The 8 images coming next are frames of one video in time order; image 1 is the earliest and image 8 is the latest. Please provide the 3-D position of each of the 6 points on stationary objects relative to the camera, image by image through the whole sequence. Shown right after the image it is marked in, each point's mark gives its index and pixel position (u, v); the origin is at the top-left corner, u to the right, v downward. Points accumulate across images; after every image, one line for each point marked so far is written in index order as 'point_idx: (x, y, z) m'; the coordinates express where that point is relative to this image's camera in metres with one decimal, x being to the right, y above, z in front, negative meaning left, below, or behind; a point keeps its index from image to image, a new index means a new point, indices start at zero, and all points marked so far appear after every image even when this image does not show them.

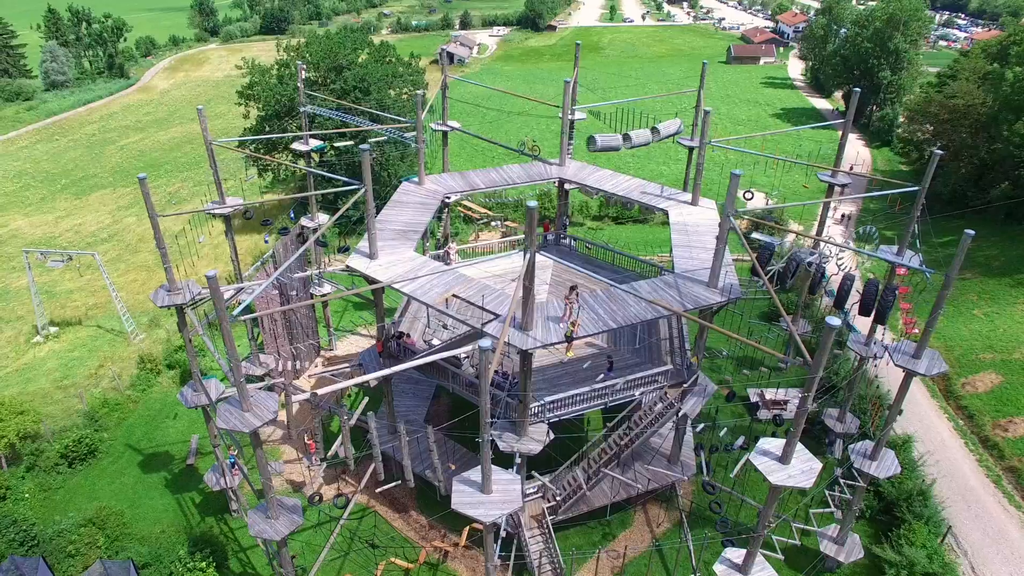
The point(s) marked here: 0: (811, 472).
0: (+5.4, -3.4, +13.4) m
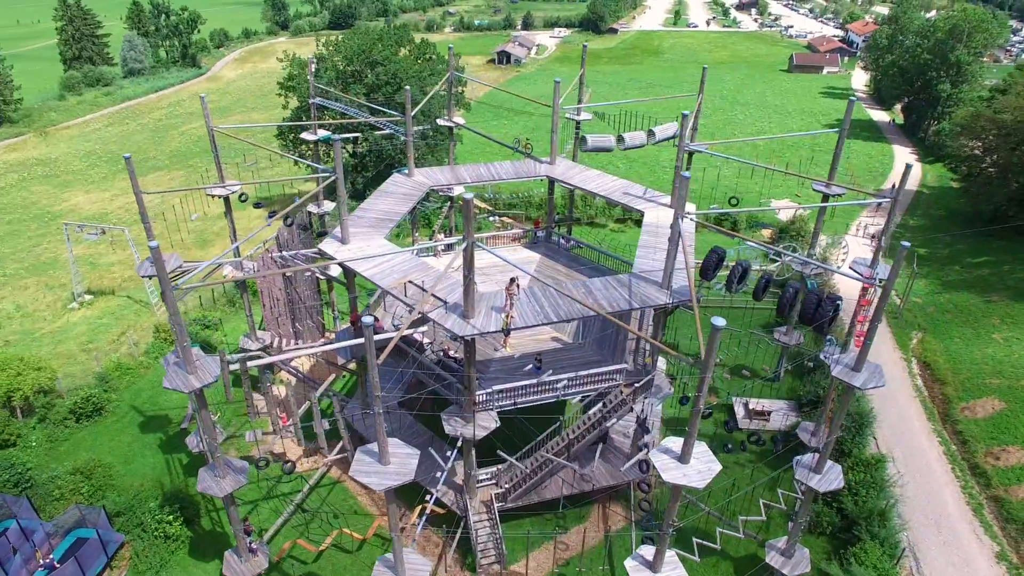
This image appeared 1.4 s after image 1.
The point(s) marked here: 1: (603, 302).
0: (+3.6, -3.4, +13.5) m
1: (+2.3, -0.3, +18.2) m
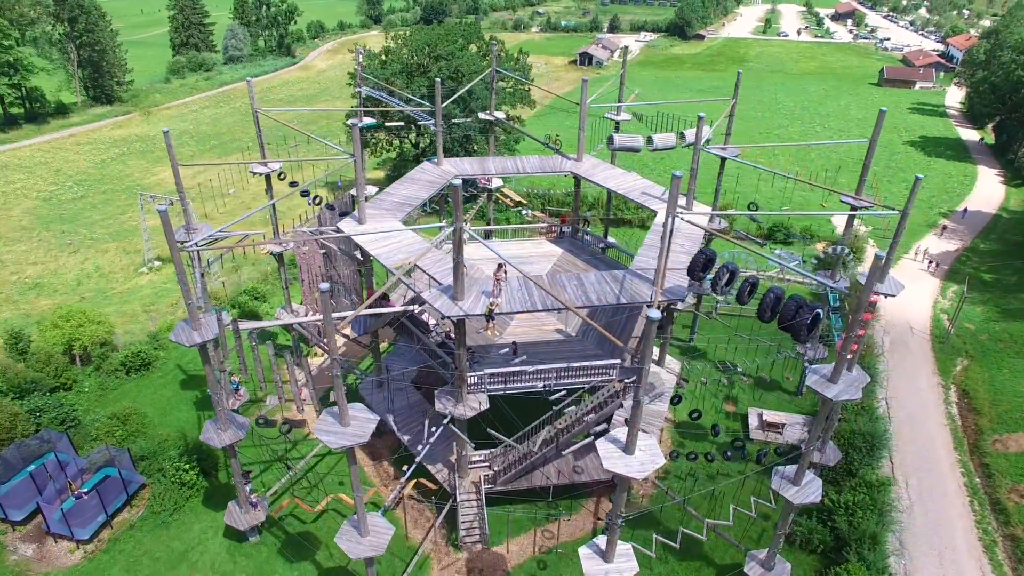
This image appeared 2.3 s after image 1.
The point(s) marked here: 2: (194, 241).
0: (+2.5, -3.3, +13.8) m
1: (+2.0, -0.2, +18.6) m
2: (-8.4, +1.2, +19.3) m
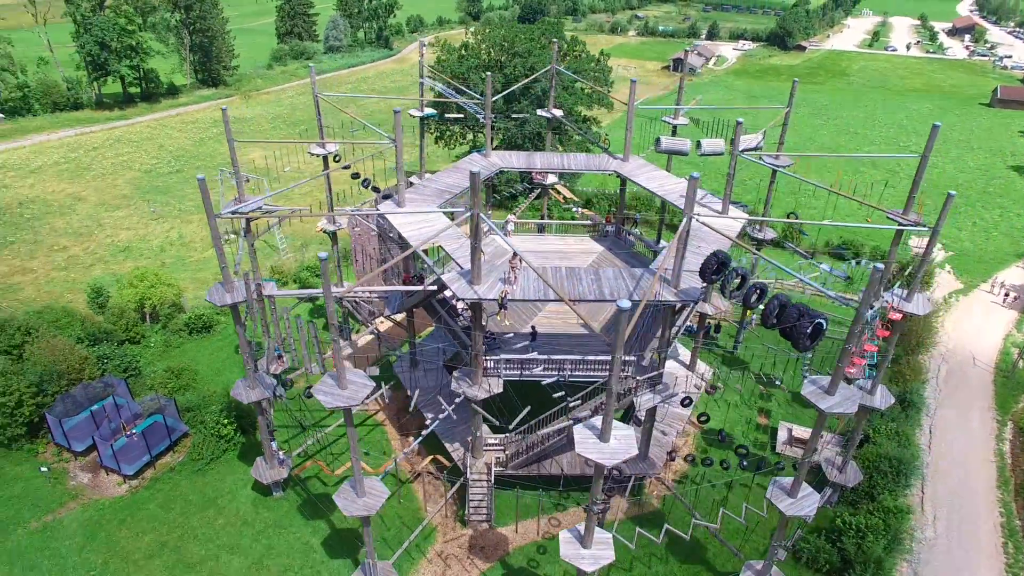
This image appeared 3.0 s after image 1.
0: (+2.1, -3.1, +14.1) m
1: (+2.4, 0.0, +18.9) m
2: (-7.8, +2.2, +20.9) m
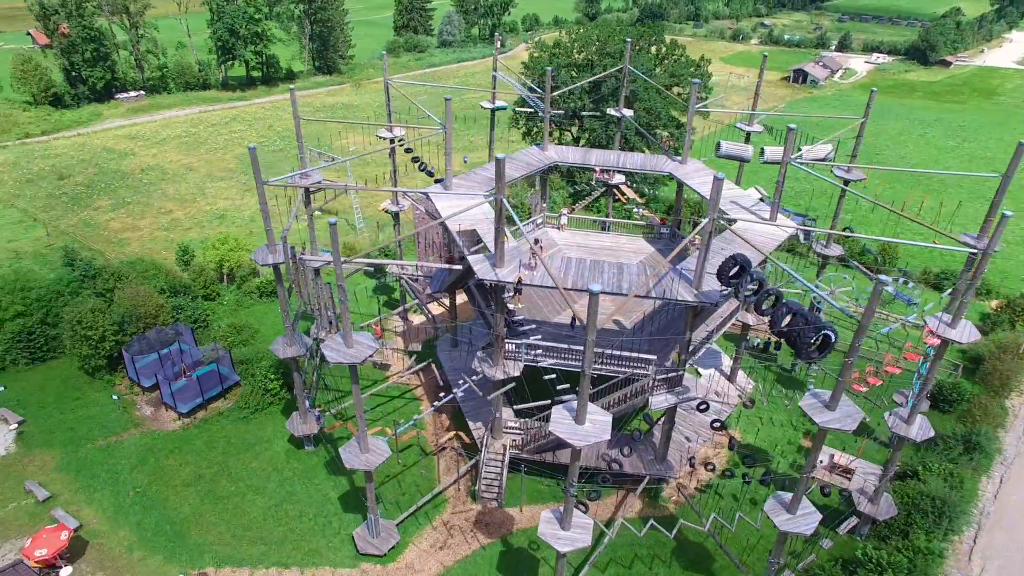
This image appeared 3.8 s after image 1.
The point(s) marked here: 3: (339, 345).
0: (+1.6, -2.9, +14.3) m
1: (+2.9, +0.1, +19.0) m
2: (-6.6, +3.3, +22.4) m
3: (-3.9, -1.3, +16.7) m
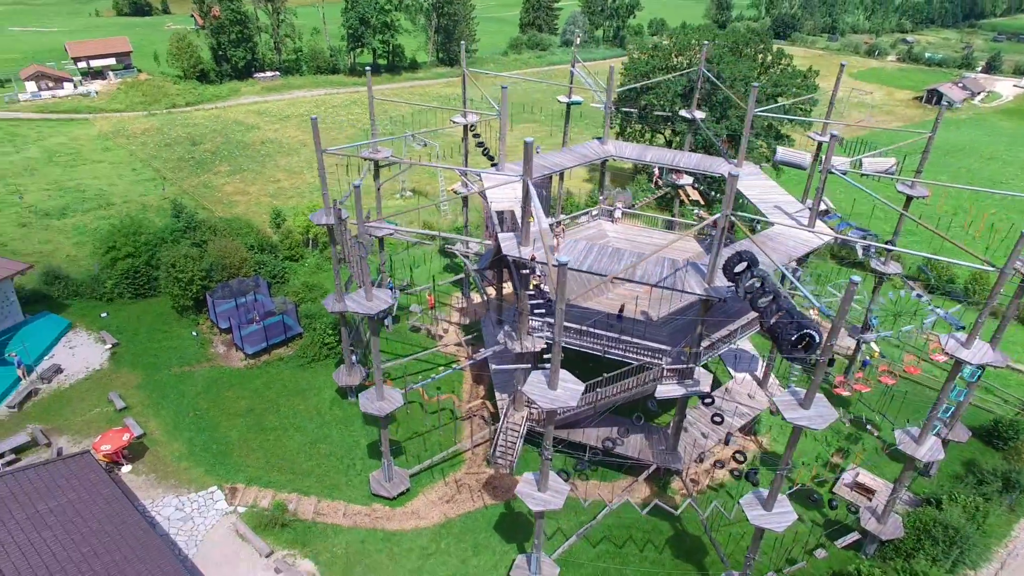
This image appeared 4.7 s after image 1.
0: (+1.0, -2.4, +15.4) m
1: (+3.4, +0.4, +19.8) m
2: (-5.1, +4.5, +24.7) m
3: (-3.8, -0.3, +18.7) m
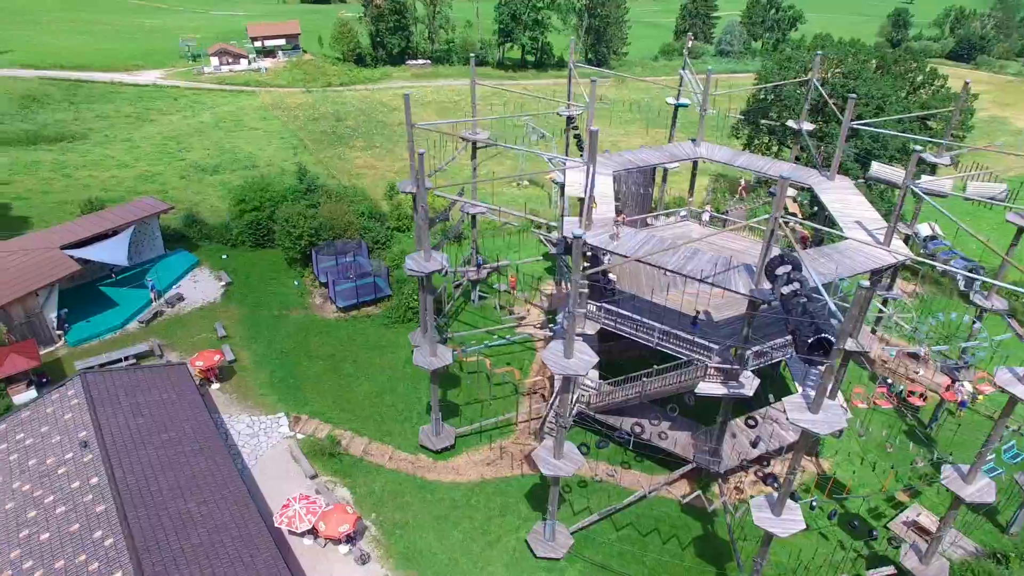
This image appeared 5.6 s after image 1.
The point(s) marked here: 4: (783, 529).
0: (+1.3, -1.8, +16.2) m
1: (+4.8, +0.6, +20.0) m
2: (-2.0, +5.5, +26.5) m
3: (-2.5, +0.8, +20.4) m
4: (+6.1, -5.4, +16.6) m
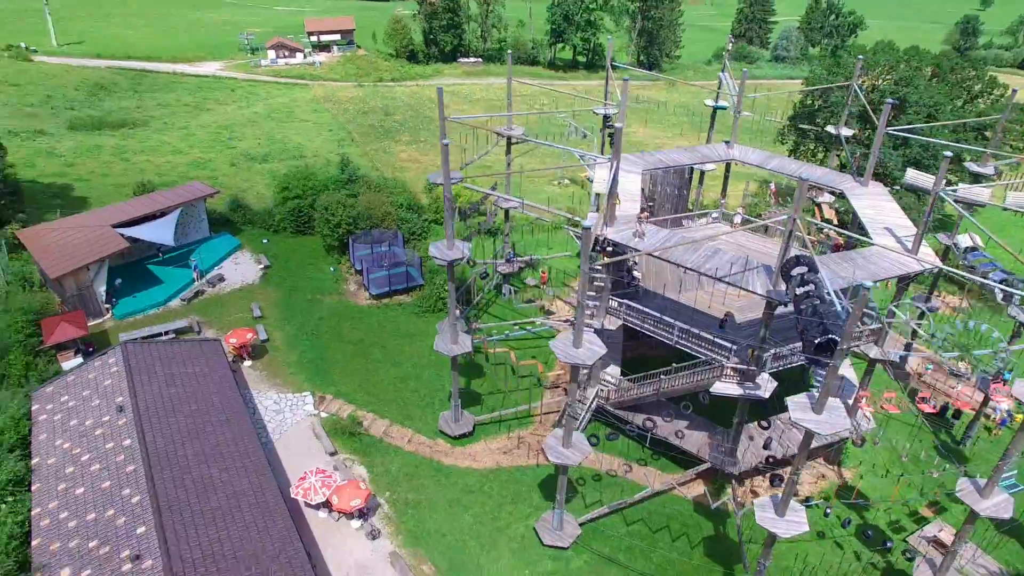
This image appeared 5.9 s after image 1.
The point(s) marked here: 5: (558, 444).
0: (+1.5, -1.6, +16.5) m
1: (+5.3, +0.6, +20.1) m
2: (-0.8, +5.8, +27.0) m
3: (-1.9, +1.1, +20.9) m
4: (+6.1, -5.4, +16.6) m
5: (+1.2, -4.0, +18.8) m
